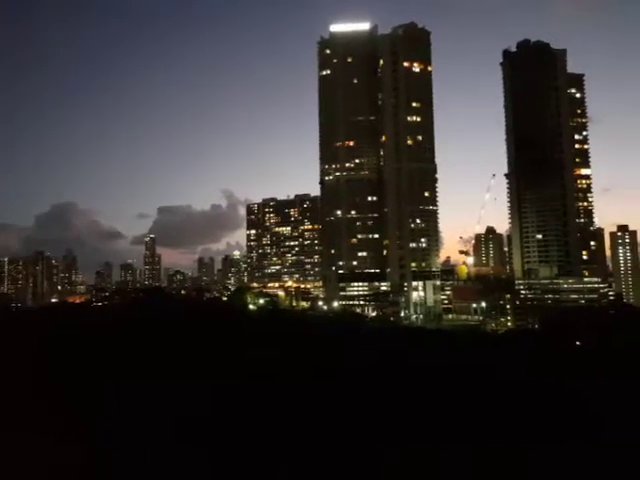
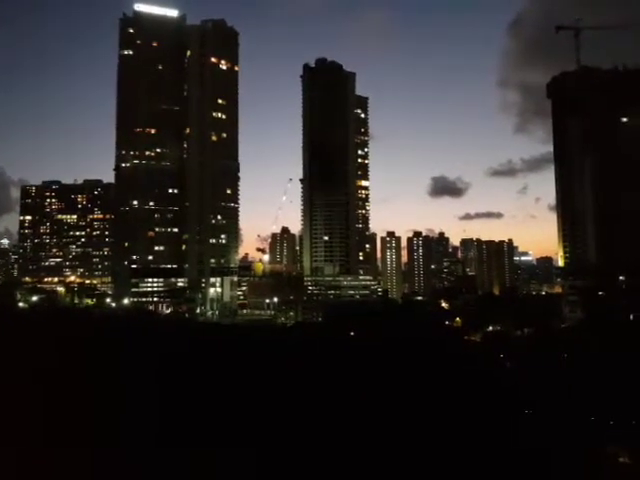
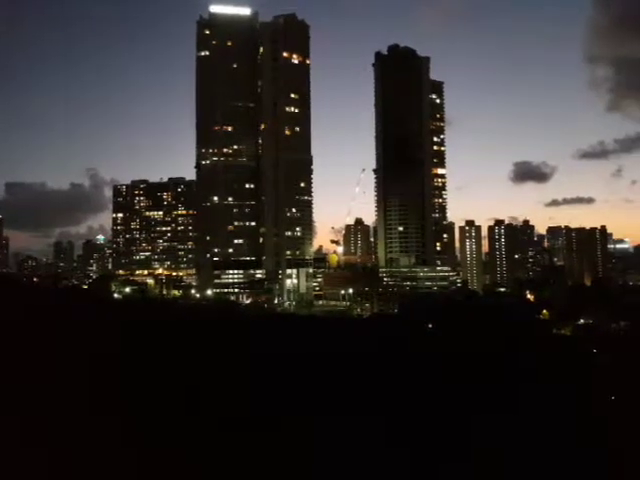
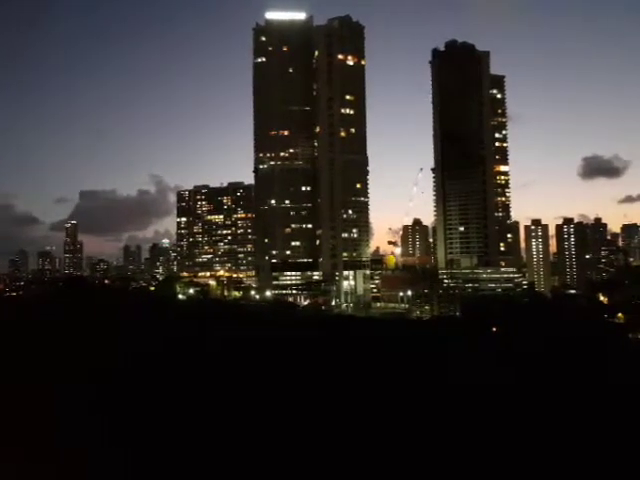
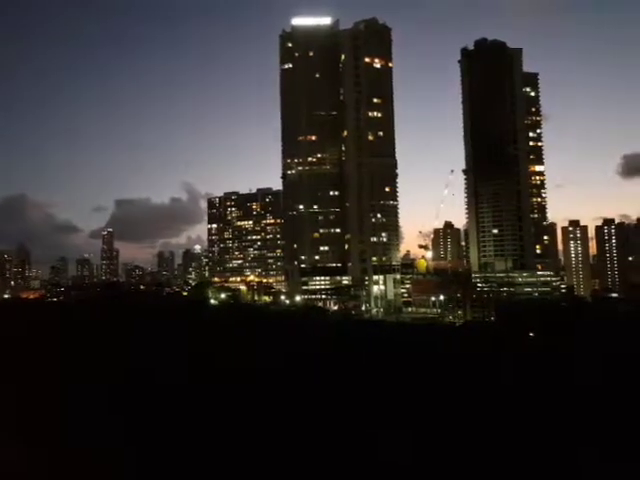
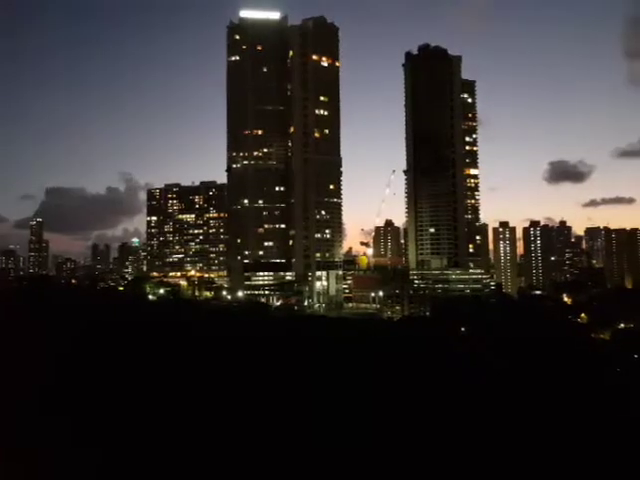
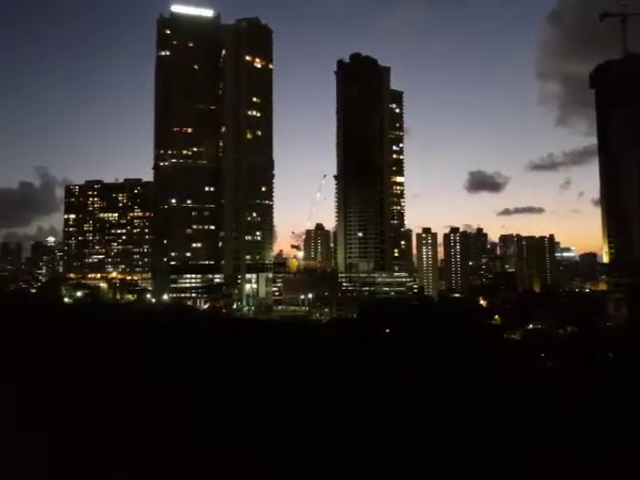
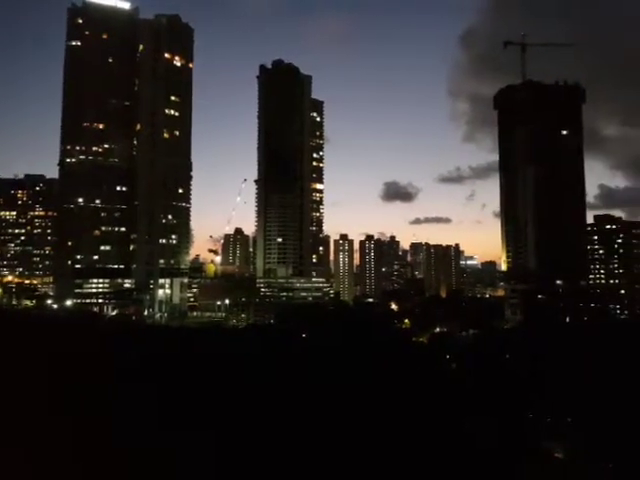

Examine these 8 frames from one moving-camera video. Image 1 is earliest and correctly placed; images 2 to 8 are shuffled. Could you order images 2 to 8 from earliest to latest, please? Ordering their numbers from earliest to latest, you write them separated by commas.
5, 4, 6, 3, 7, 2, 8
